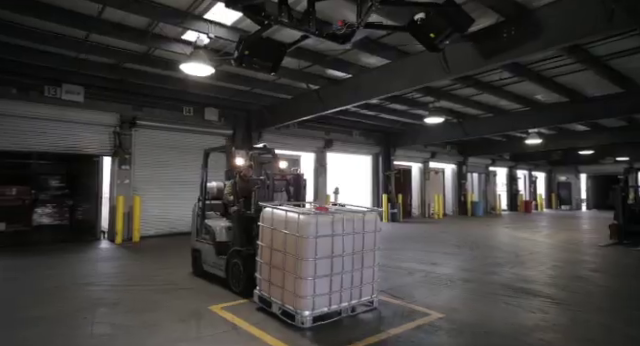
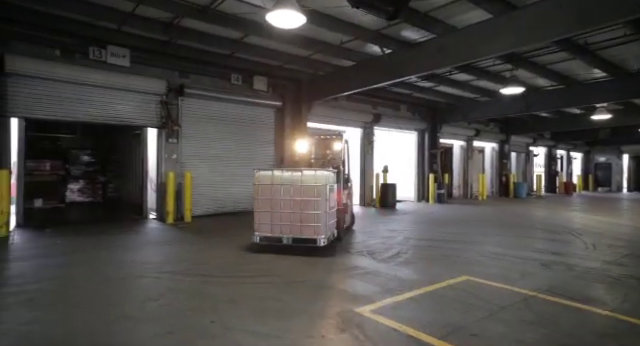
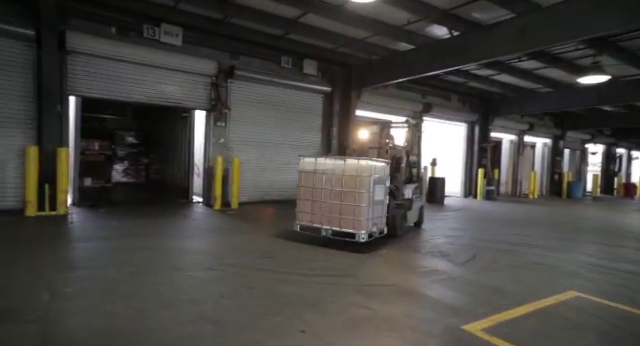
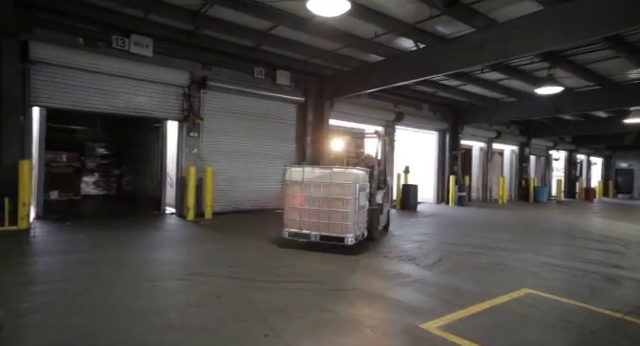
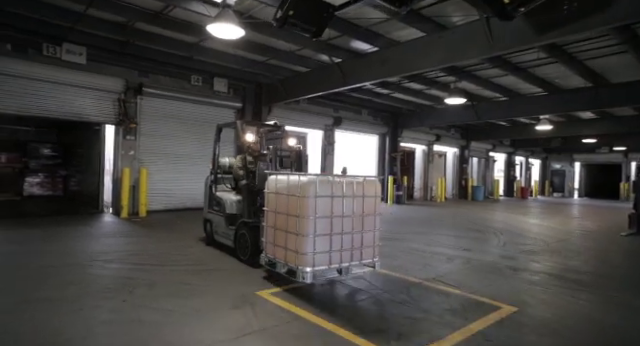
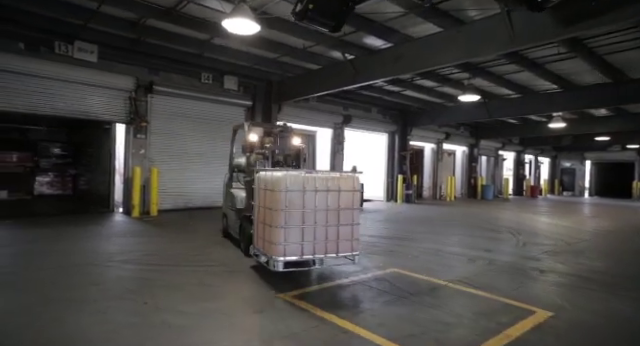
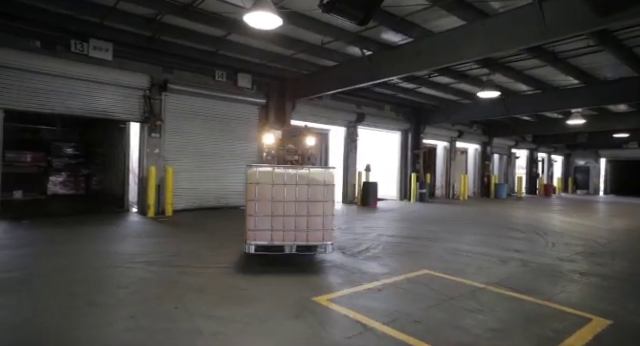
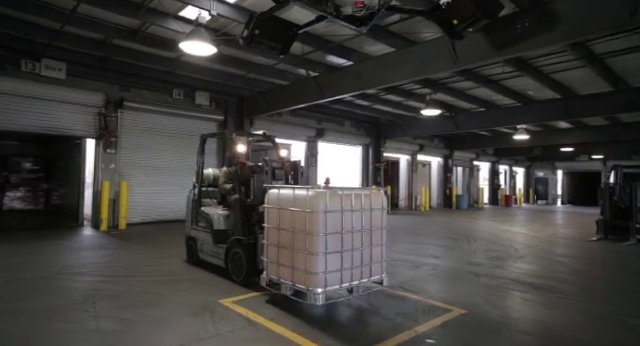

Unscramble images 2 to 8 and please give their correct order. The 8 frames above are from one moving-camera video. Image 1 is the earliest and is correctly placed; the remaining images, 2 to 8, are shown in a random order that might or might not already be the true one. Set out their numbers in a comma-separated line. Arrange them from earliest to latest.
8, 5, 6, 7, 2, 4, 3
